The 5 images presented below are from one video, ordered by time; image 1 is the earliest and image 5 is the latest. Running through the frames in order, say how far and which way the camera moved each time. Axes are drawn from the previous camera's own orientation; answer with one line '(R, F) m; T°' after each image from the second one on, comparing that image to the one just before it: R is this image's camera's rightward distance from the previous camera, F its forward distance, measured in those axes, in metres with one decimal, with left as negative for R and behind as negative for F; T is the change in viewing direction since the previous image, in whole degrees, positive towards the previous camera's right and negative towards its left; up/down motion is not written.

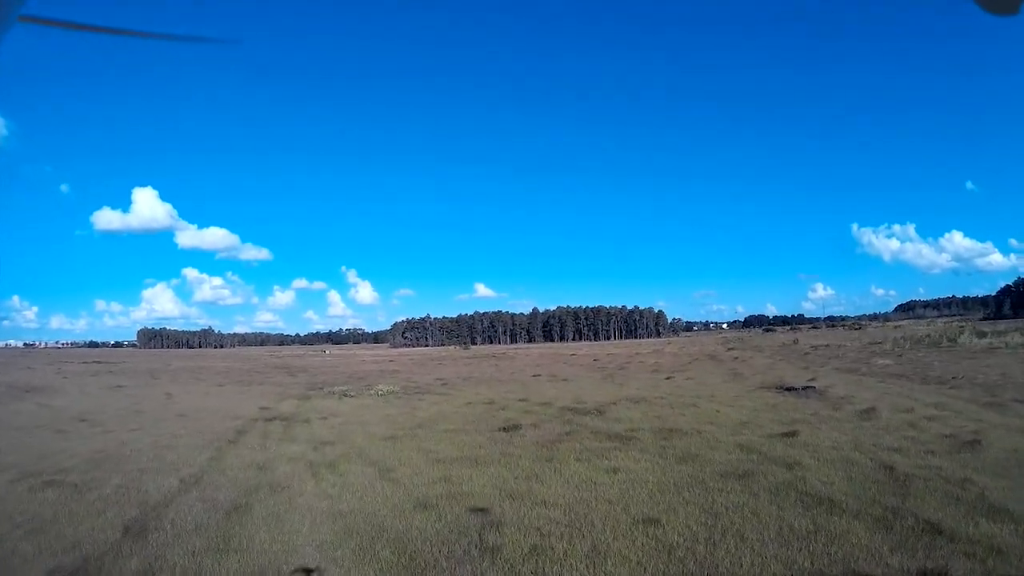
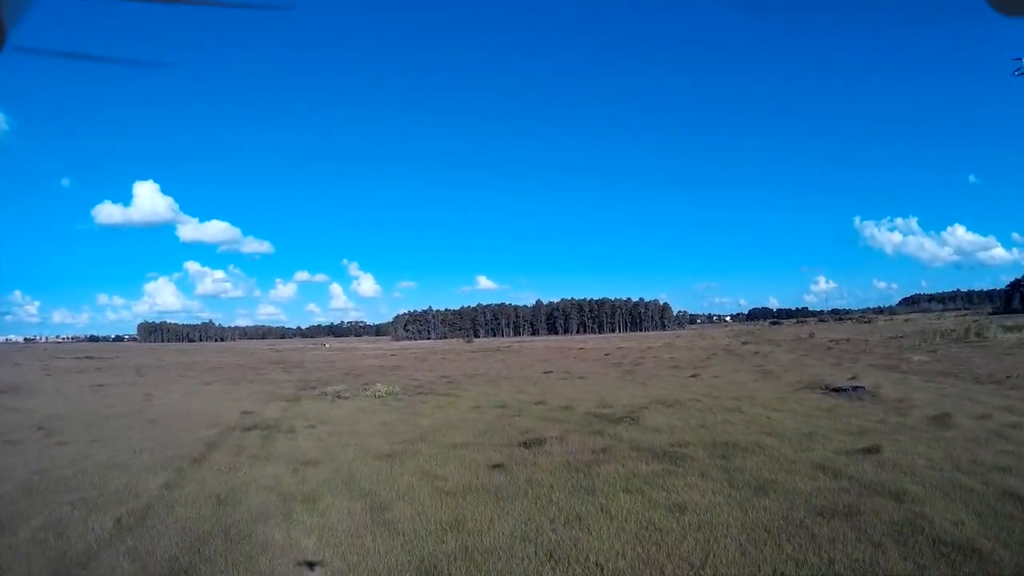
(-0.4, +2.3) m; 0°
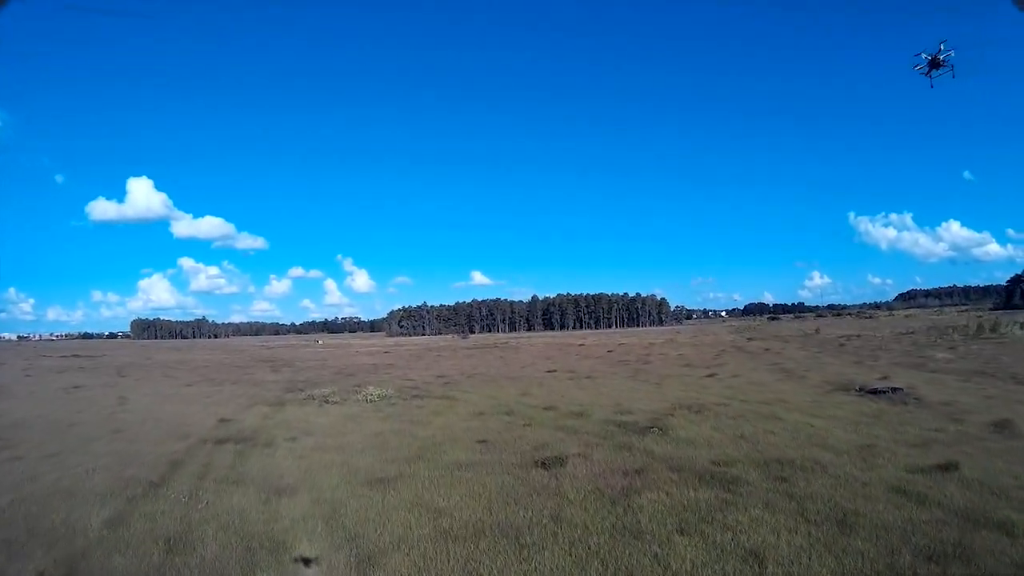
(-0.3, +1.8) m; 0°
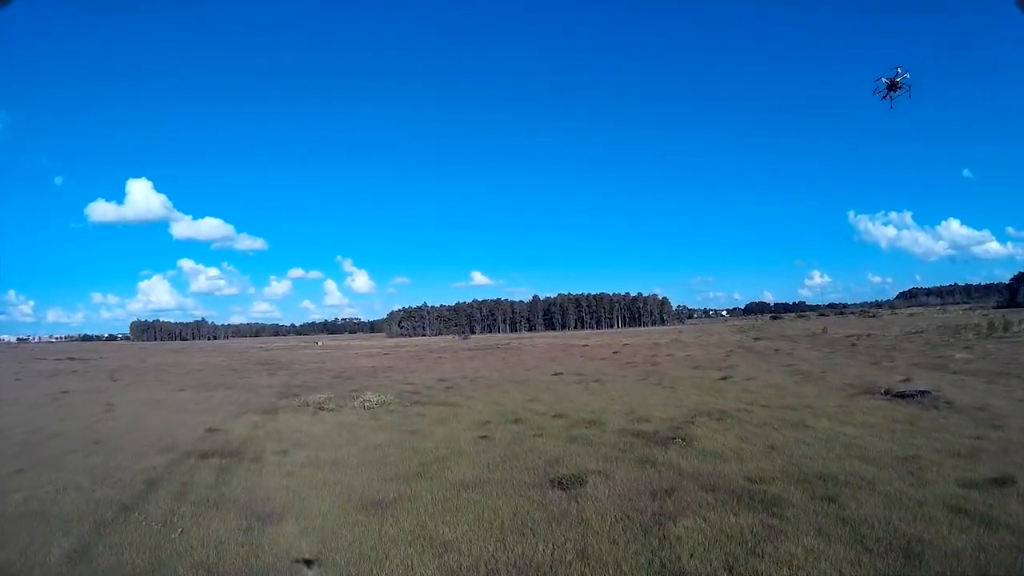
(-0.2, +1.0) m; 0°
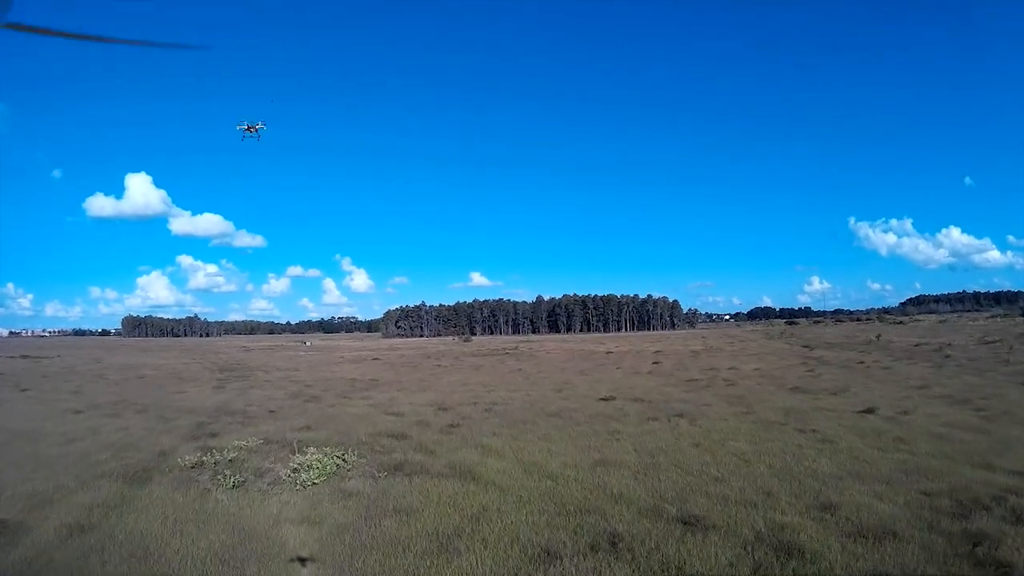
(-0.9, +7.4) m; 0°
